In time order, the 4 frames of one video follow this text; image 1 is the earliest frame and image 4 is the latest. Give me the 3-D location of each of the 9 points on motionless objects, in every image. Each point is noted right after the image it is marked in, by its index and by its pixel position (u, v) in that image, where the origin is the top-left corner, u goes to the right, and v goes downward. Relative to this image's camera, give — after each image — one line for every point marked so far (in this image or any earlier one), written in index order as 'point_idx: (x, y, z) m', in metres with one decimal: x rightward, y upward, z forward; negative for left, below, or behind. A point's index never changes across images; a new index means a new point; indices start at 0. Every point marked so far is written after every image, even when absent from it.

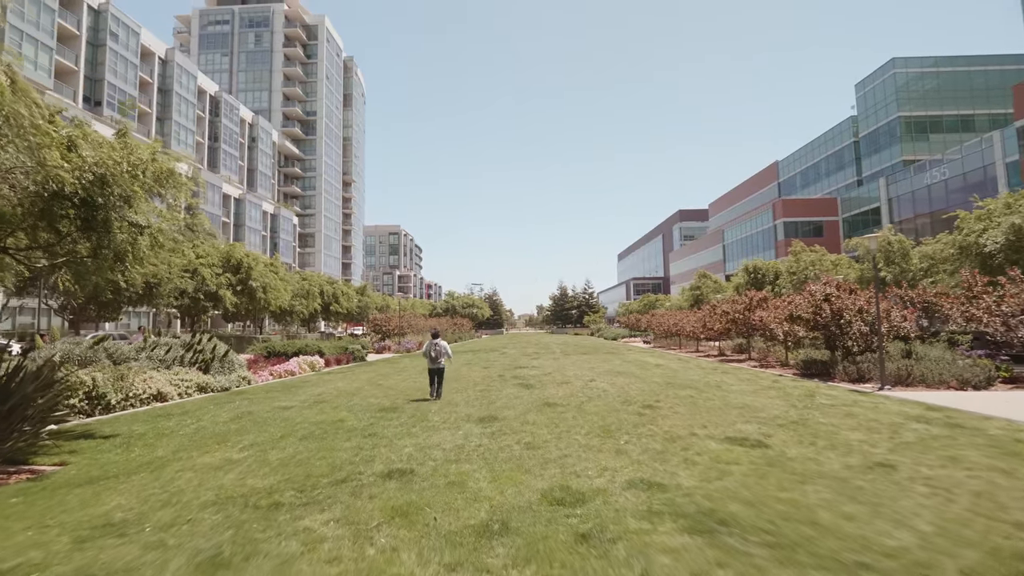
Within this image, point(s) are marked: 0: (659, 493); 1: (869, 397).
0: (+1.5, -2.1, +4.7) m
1: (+9.6, -2.9, +12.2) m
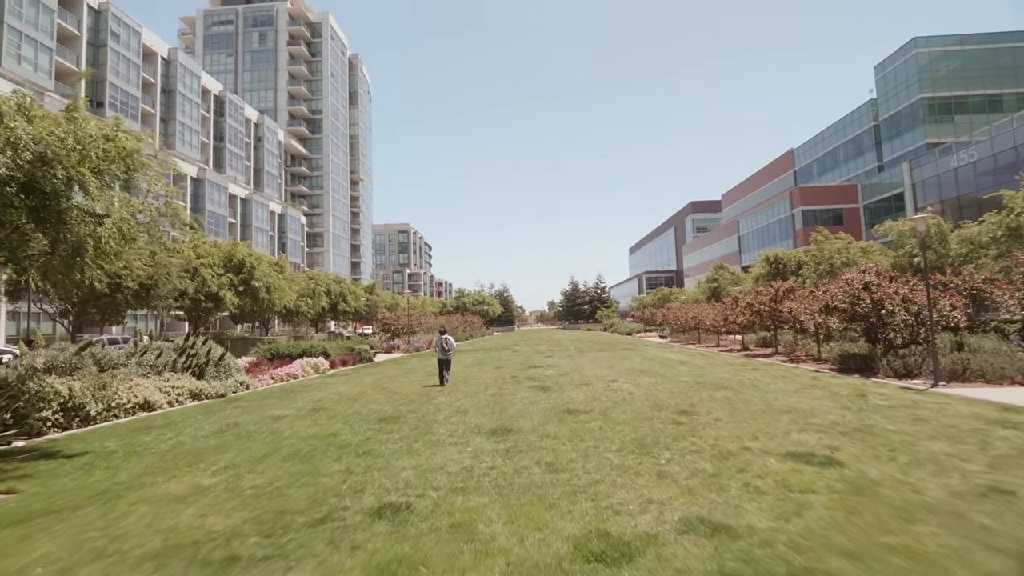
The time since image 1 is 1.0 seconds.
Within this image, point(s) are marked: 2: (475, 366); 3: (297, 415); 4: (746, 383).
0: (+1.7, -2.0, +3.6) m
1: (+9.9, -2.6, +10.9) m
2: (-1.4, -3.0, +17.5) m
3: (-4.5, -2.6, +9.4) m
4: (+6.3, -2.6, +12.2) m
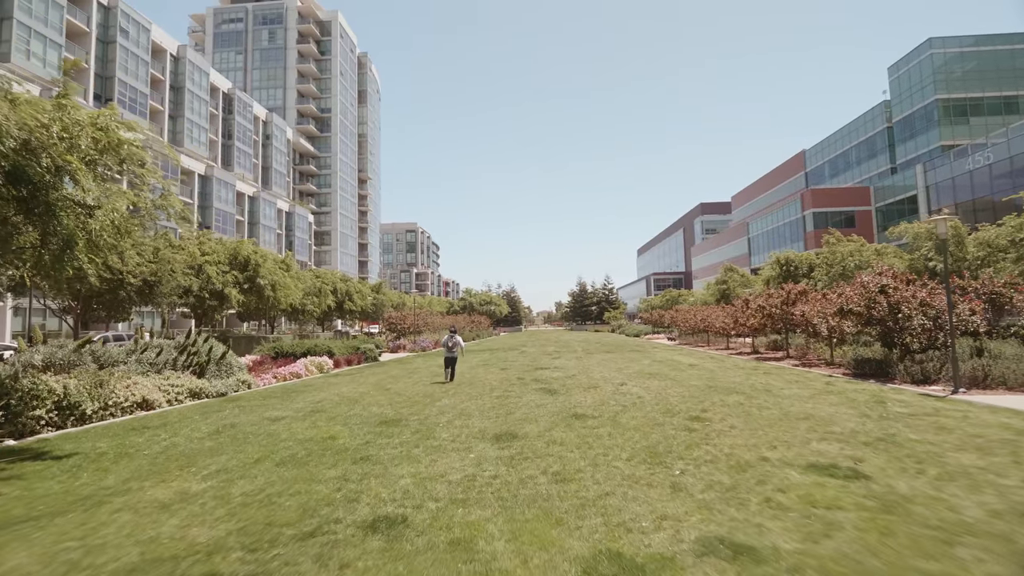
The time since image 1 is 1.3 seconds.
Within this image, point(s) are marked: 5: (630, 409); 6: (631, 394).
0: (+1.7, -2.0, +3.3) m
1: (+10.0, -2.6, +10.4) m
2: (-1.2, -3.0, +17.2) m
3: (-4.4, -2.6, +9.1) m
4: (+6.5, -2.6, +11.8) m
5: (+2.2, -2.3, +8.7) m
6: (+2.8, -2.5, +10.7) m
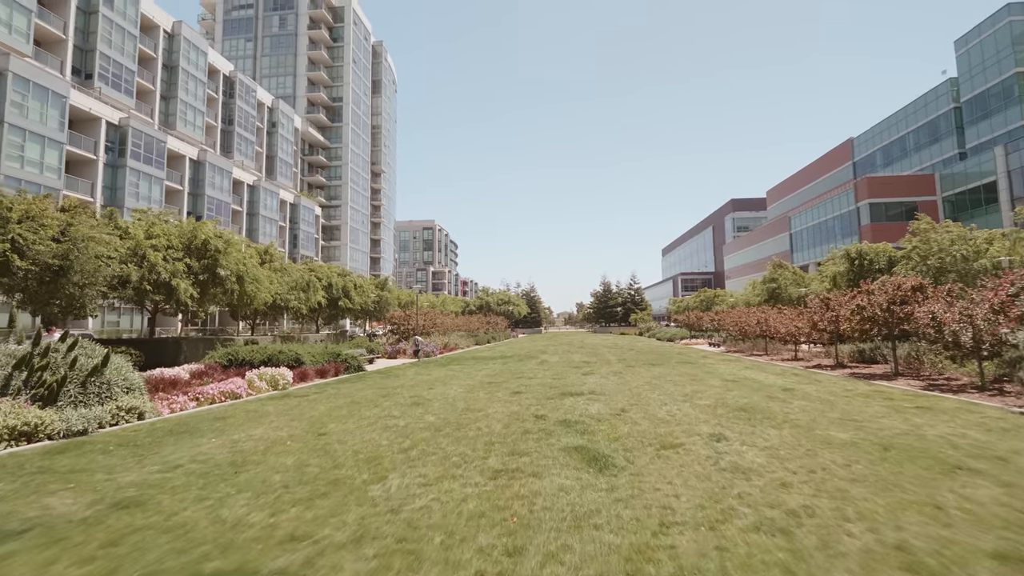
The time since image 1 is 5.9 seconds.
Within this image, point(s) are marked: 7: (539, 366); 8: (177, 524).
0: (+1.5, -1.7, -1.9) m
1: (+10.2, -2.4, +4.9) m
2: (-0.8, -2.7, +12.2) m
3: (-4.3, -2.3, +4.3) m
4: (+6.6, -2.3, +6.5) m
5: (+2.3, -2.0, +3.5) m
6: (+2.9, -2.2, +5.5) m
7: (+1.1, -3.3, +19.3) m
8: (-3.2, -2.2, +4.4) m
